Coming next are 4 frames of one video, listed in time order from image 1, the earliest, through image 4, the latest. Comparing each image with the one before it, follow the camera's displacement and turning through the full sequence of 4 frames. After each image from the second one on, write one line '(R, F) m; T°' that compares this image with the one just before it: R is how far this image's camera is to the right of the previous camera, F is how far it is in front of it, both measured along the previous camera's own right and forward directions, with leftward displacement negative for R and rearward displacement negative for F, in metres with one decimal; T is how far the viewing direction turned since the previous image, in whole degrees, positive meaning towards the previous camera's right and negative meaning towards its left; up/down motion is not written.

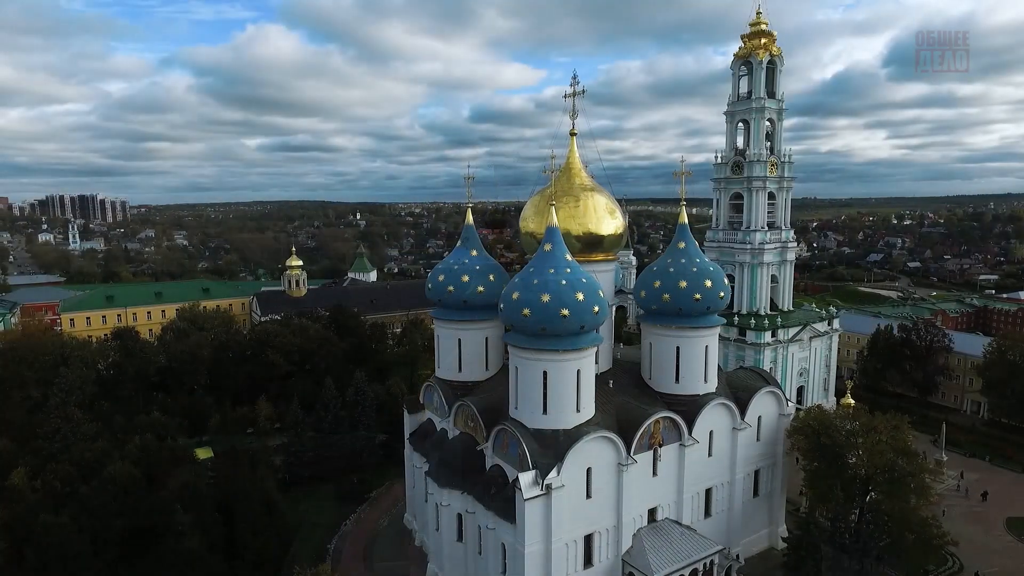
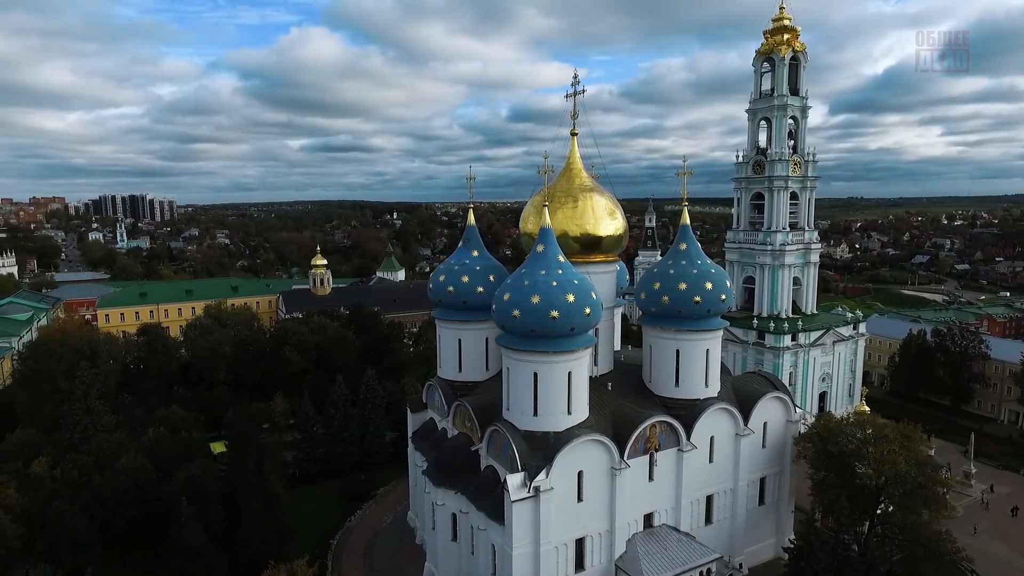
(+1.4, +0.1) m; -3°
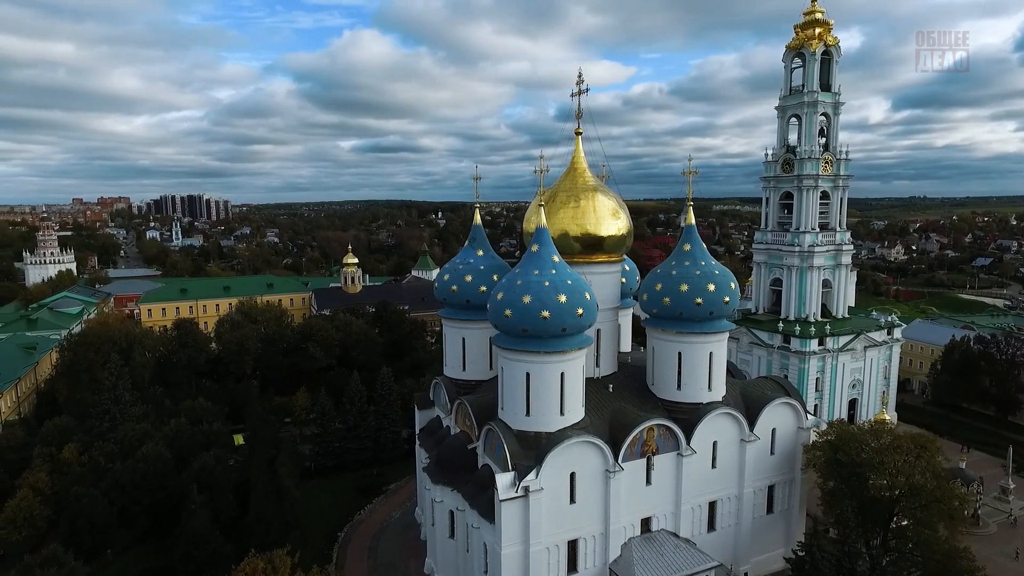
(+1.6, 0.0) m; -4°
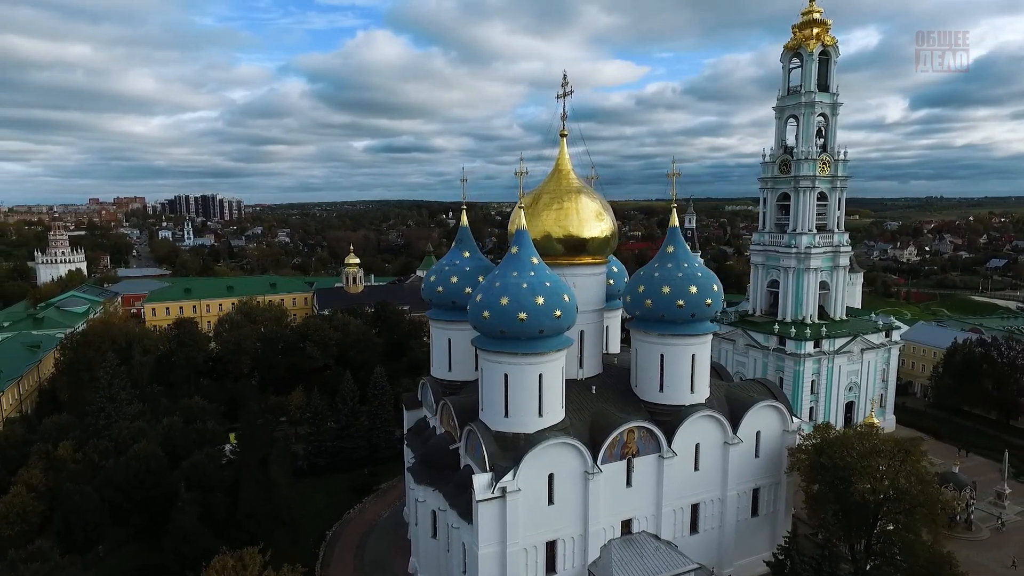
(+1.0, -0.1) m; -1°
